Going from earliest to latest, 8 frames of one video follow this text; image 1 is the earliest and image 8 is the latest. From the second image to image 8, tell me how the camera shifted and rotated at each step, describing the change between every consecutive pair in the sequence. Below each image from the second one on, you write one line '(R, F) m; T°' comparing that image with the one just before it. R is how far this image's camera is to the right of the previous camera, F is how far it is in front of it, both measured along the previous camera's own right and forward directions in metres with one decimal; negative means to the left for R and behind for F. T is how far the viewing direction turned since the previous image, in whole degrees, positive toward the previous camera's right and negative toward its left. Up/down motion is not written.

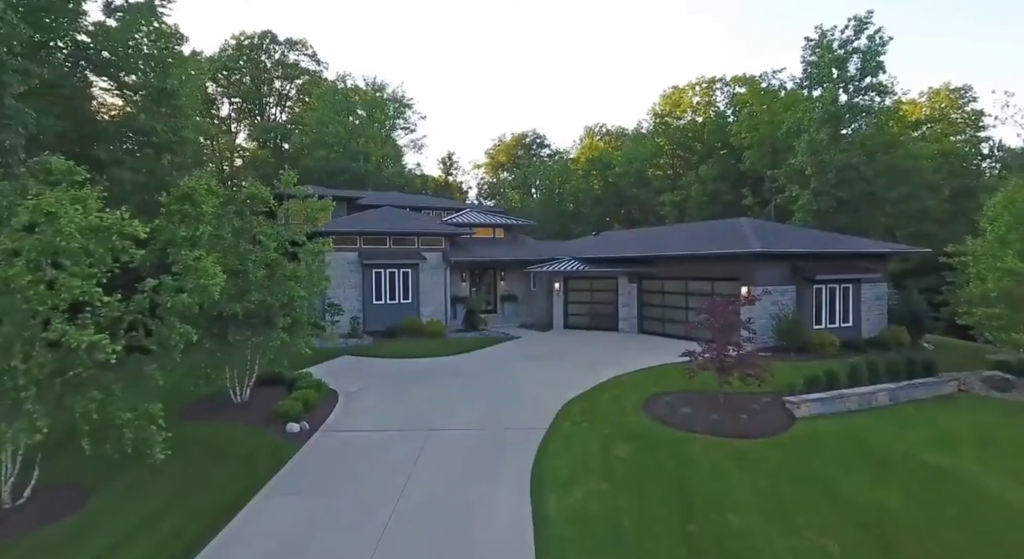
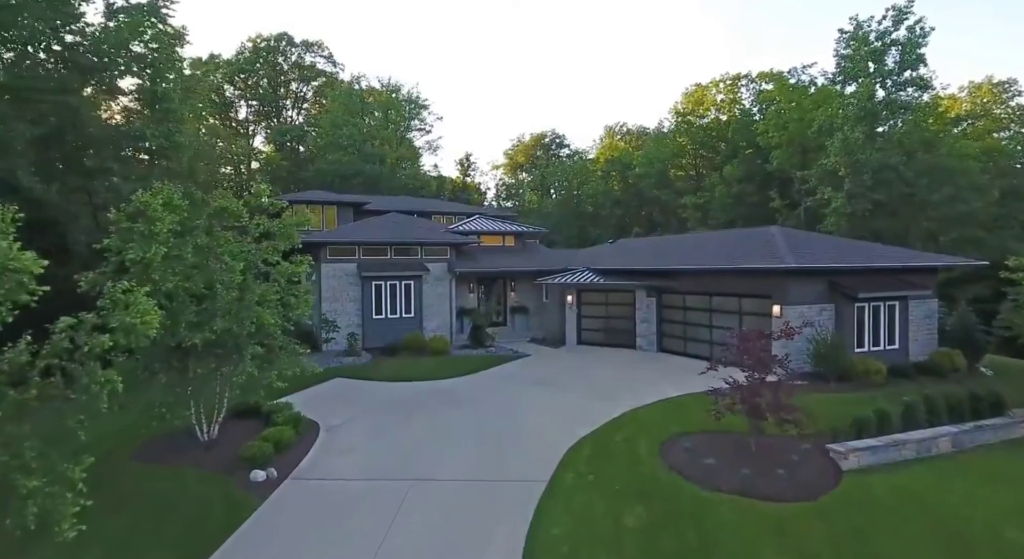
(+0.4, +1.7) m; -2°
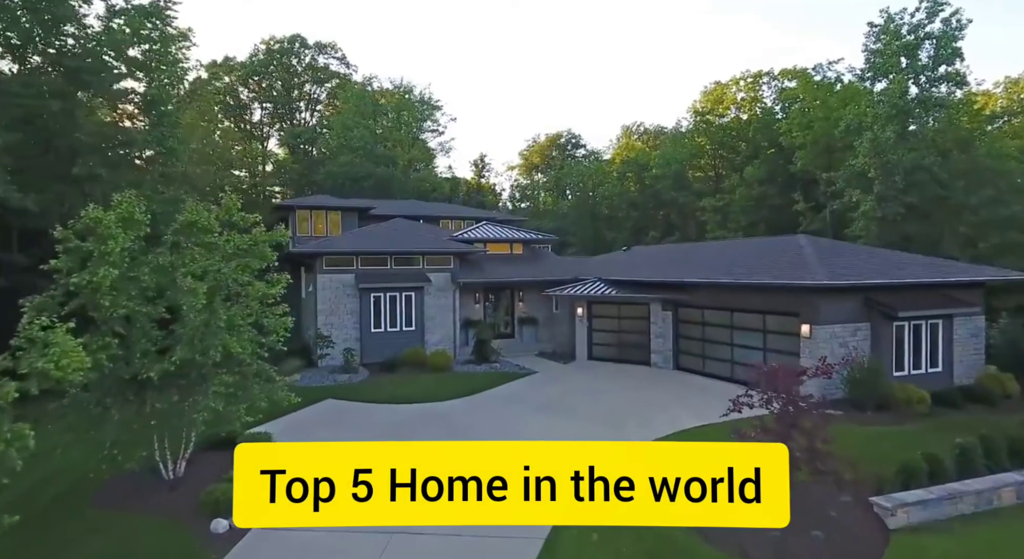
(+0.4, +1.3) m; -2°
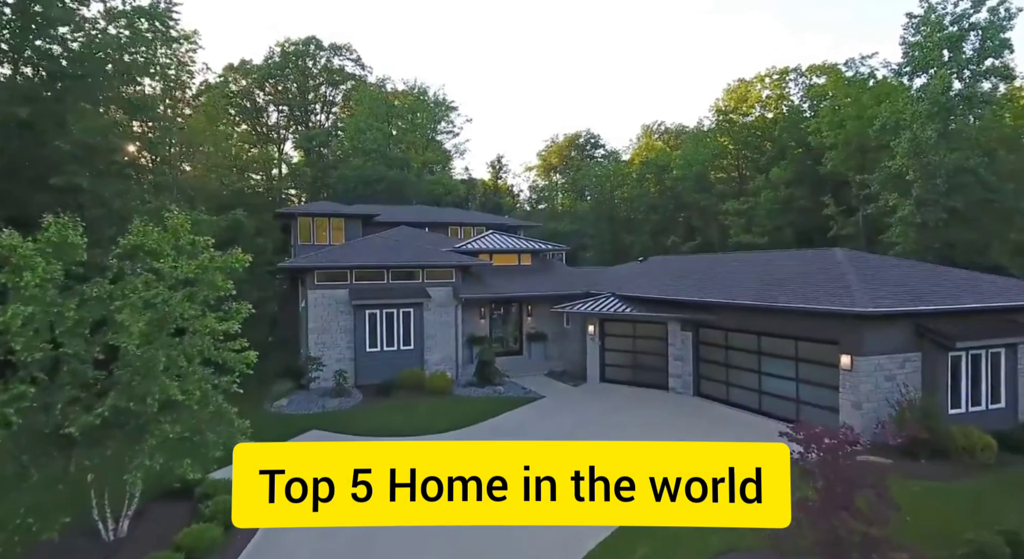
(+0.5, +1.6) m; -2°
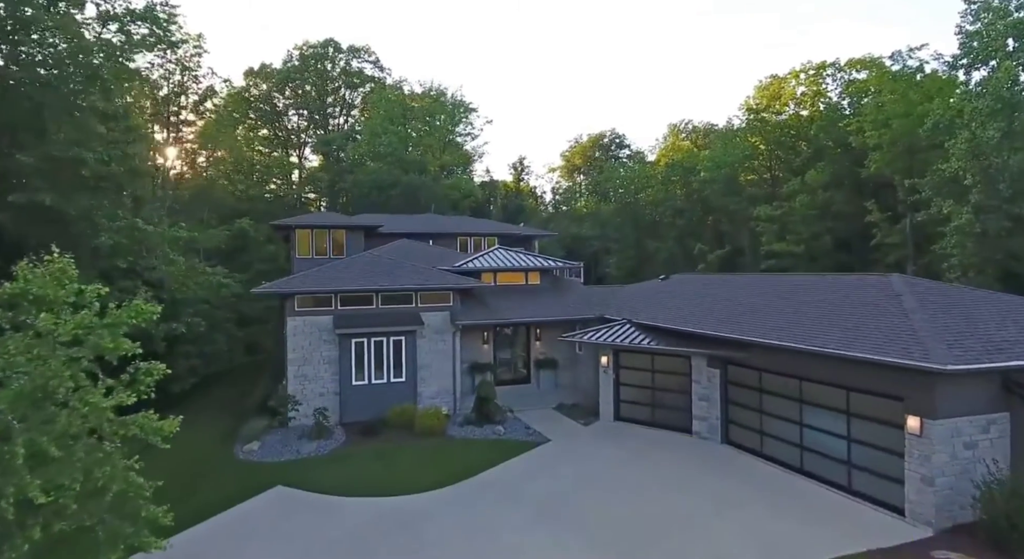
(+0.7, +2.2) m; -2°
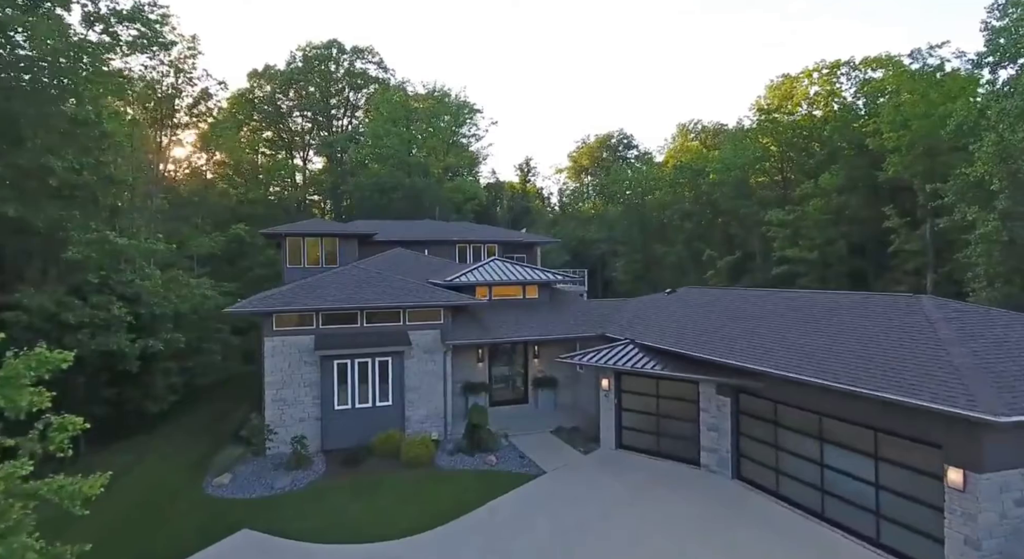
(+0.4, +1.3) m; -1°
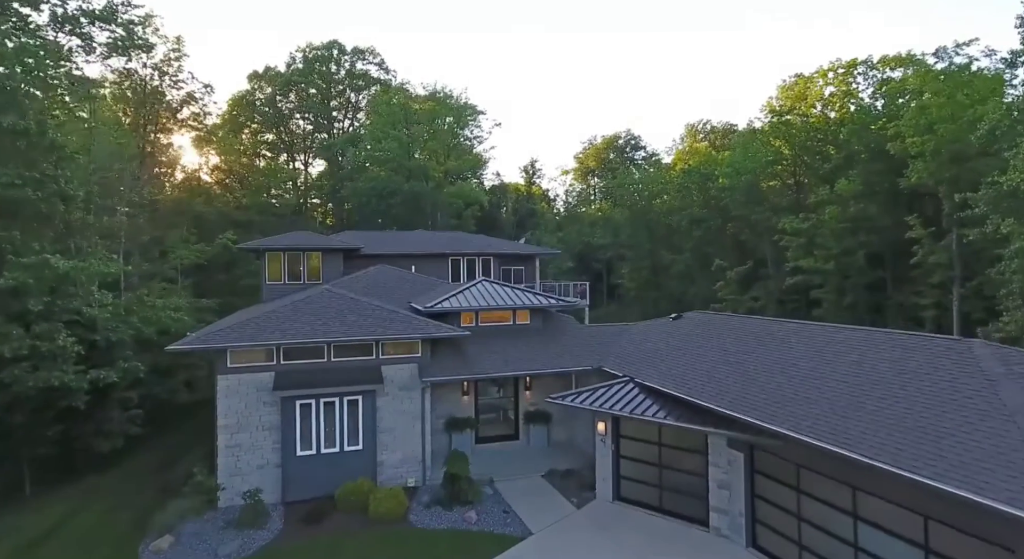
(+0.5, +1.9) m; -1°
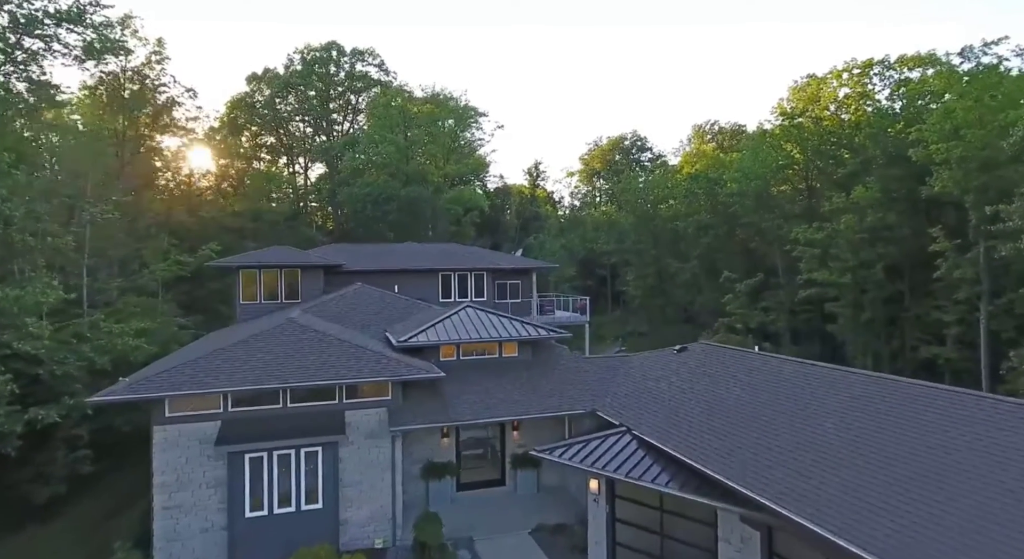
(+0.5, +1.9) m; -1°
